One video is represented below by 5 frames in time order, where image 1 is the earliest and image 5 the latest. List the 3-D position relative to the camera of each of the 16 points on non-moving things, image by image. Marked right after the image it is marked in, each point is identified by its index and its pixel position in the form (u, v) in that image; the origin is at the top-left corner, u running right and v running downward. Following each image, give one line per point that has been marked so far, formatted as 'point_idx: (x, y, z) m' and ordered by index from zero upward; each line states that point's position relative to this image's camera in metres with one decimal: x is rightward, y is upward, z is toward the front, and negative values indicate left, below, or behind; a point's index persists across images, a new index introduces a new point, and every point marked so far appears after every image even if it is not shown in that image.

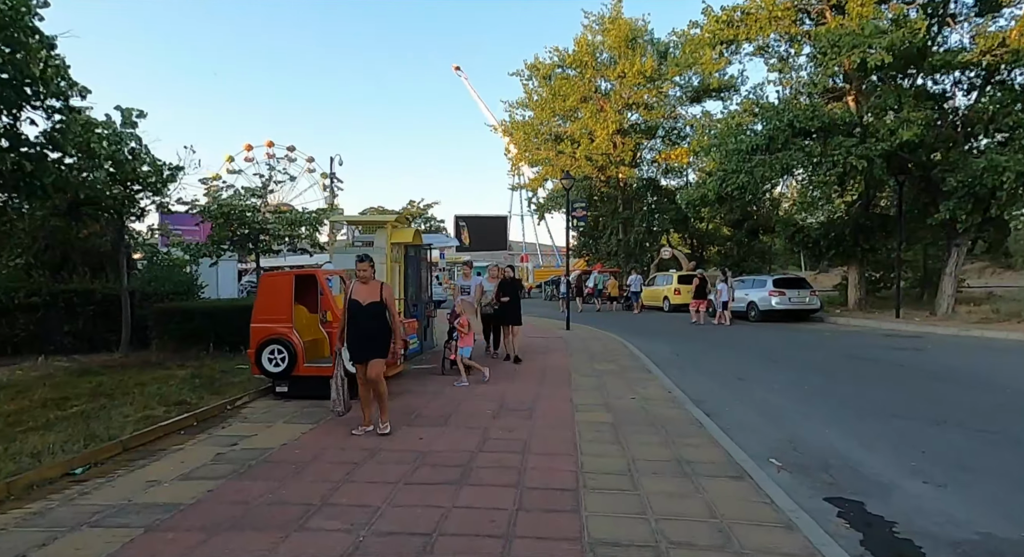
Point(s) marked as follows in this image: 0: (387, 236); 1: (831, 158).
0: (-2.2, +0.7, +10.9) m
1: (+9.1, +3.4, +17.6) m
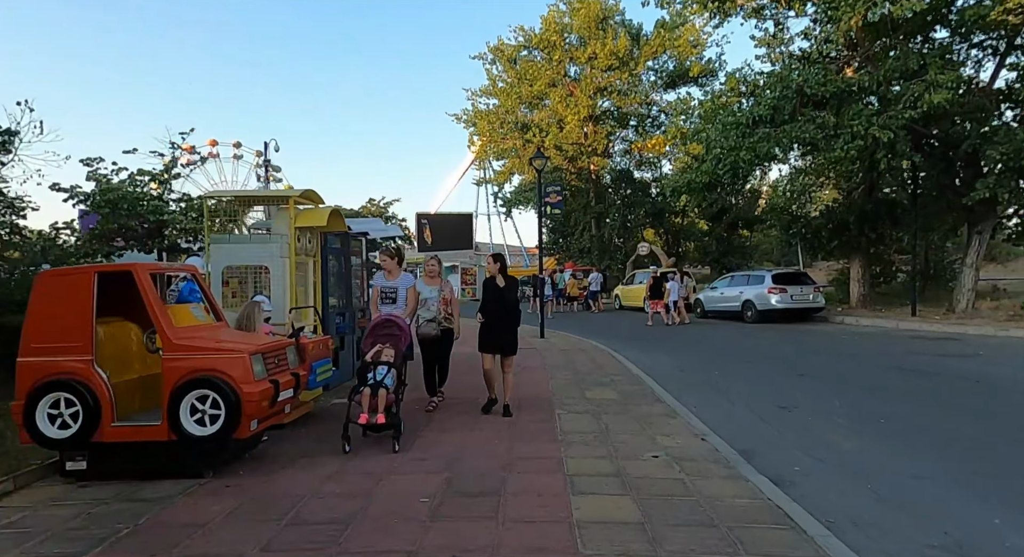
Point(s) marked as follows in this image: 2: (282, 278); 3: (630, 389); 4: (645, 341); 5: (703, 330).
0: (-2.8, +0.7, +7.7) m
1: (+8.1, +3.6, +15.0) m
2: (-2.9, 0.0, +7.6) m
3: (+1.7, -1.6, +8.9) m
4: (+3.8, -1.8, +17.5) m
5: (+6.1, -1.8, +20.1) m
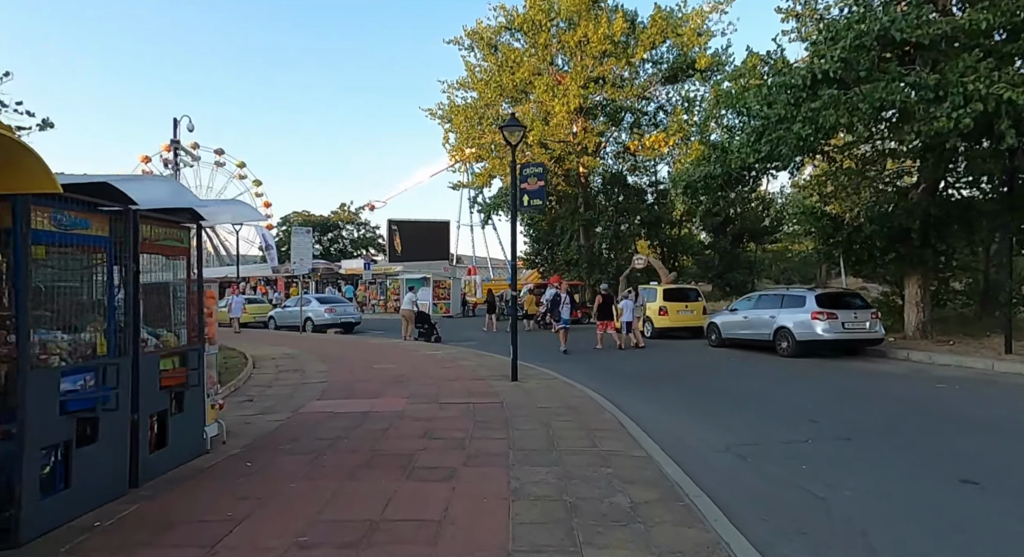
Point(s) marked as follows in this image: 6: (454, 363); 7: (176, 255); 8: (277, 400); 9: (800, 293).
0: (-3.3, +0.6, +2.9) m
1: (+7.5, +3.1, +10.5) m
2: (-3.4, -0.1, +2.8) m
3: (+1.1, -1.8, +4.1) m
4: (+3.0, -2.3, +12.8) m
5: (+5.3, -2.3, +15.4) m
6: (-1.4, -2.1, +15.1) m
7: (-3.6, +0.3, +6.7) m
8: (-3.9, -2.0, +10.3) m
9: (+7.5, -0.4, +16.3) m
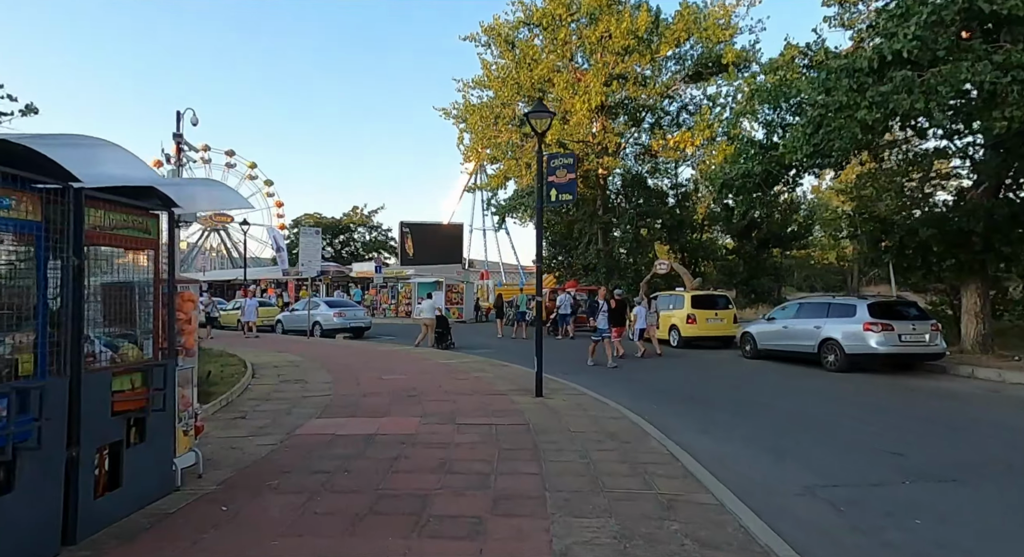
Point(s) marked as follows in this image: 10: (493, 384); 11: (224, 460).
0: (-3.0, +0.7, +1.7) m
1: (+7.9, +3.0, +9.1) m
2: (-3.1, -0.1, +1.6) m
3: (+1.4, -1.8, +2.8) m
4: (+3.4, -2.4, +11.4) m
5: (+5.7, -2.4, +14.0) m
6: (-0.9, -2.1, +13.8) m
7: (-3.3, +0.3, +5.5) m
8: (-3.5, -2.0, +9.1) m
9: (+8.0, -0.5, +14.9) m
10: (-0.4, -2.1, +12.5) m
11: (-3.1, -2.0, +6.7) m
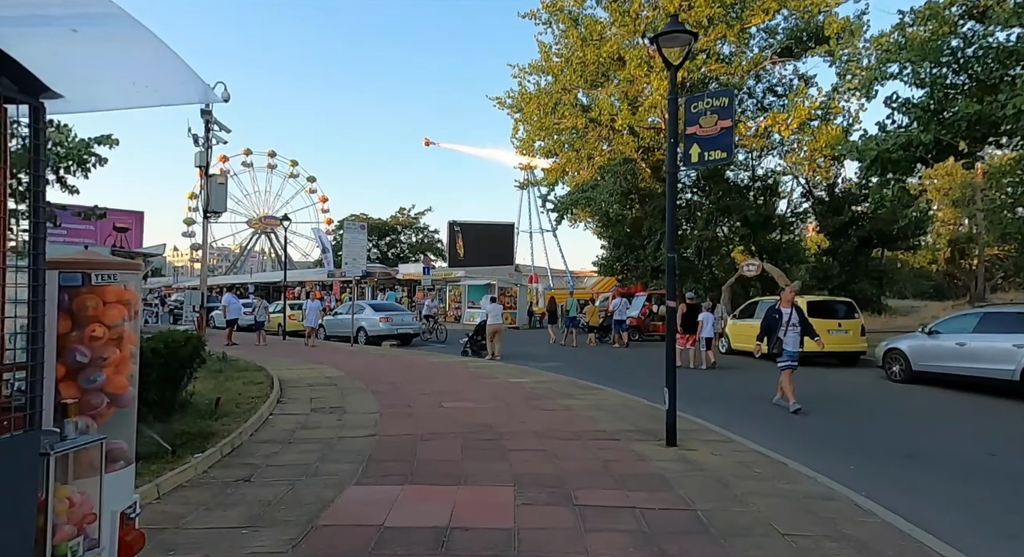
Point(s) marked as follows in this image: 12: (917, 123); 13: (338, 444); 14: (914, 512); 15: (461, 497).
0: (-2.1, +0.8, -1.4) m
1: (+9.3, +3.0, +5.2) m
2: (-2.2, +0.1, -1.5) m
3: (+2.3, -1.7, -0.6) m
4: (+4.9, -2.3, +7.8) m
5: (+7.4, -2.4, +10.3) m
6: (+0.8, -2.1, +10.5) m
7: (-2.1, +0.4, +2.4) m
8: (-2.1, -2.0, +5.9) m
9: (+9.8, -0.6, +11.0) m
10: (+1.2, -2.1, +9.1) m
11: (-1.9, -1.9, +3.6) m
12: (+8.6, +3.3, +13.2) m
13: (-2.2, -2.0, +7.7) m
14: (+3.9, -2.1, +6.2) m
15: (-0.5, -2.0, +5.7) m
